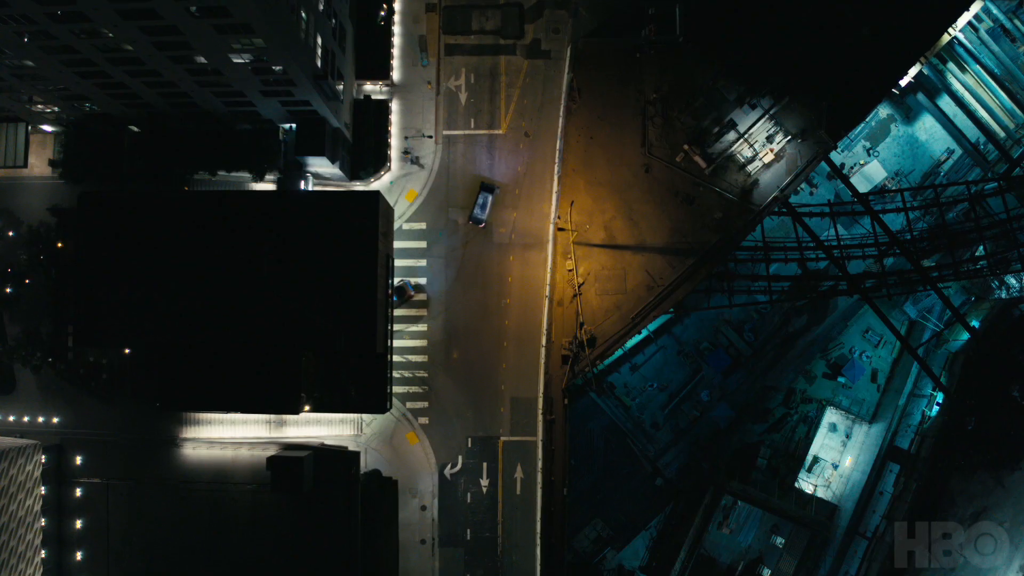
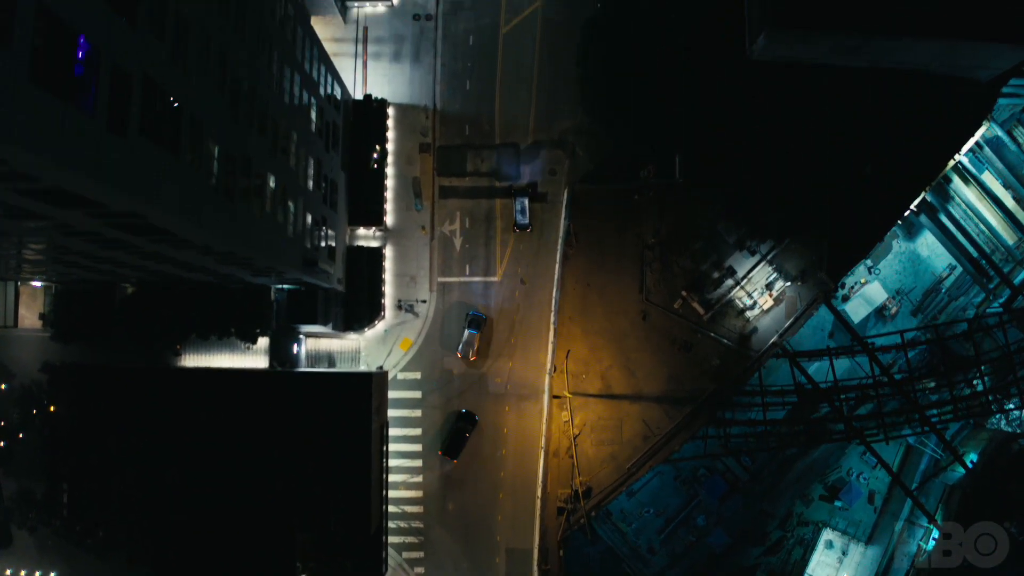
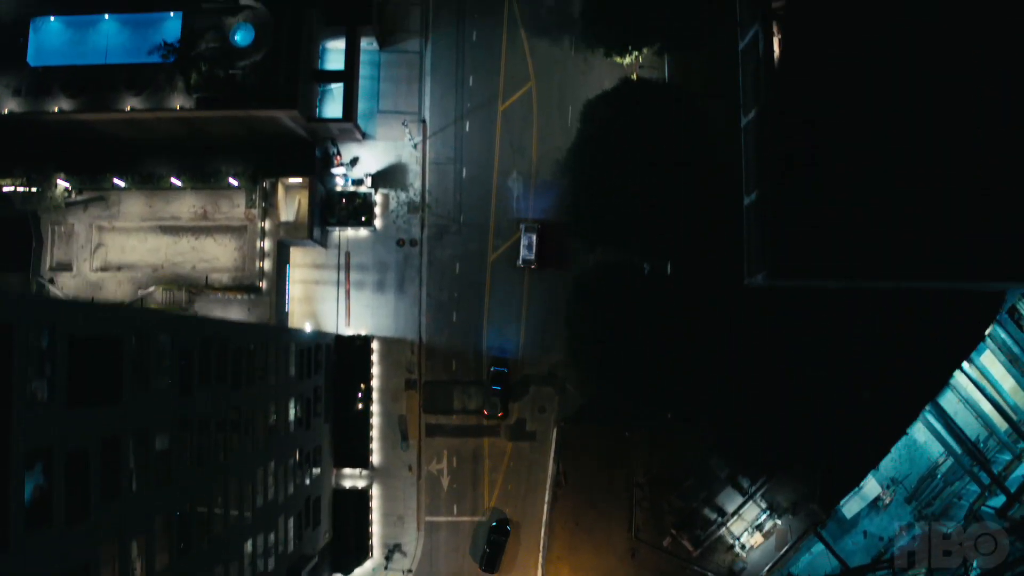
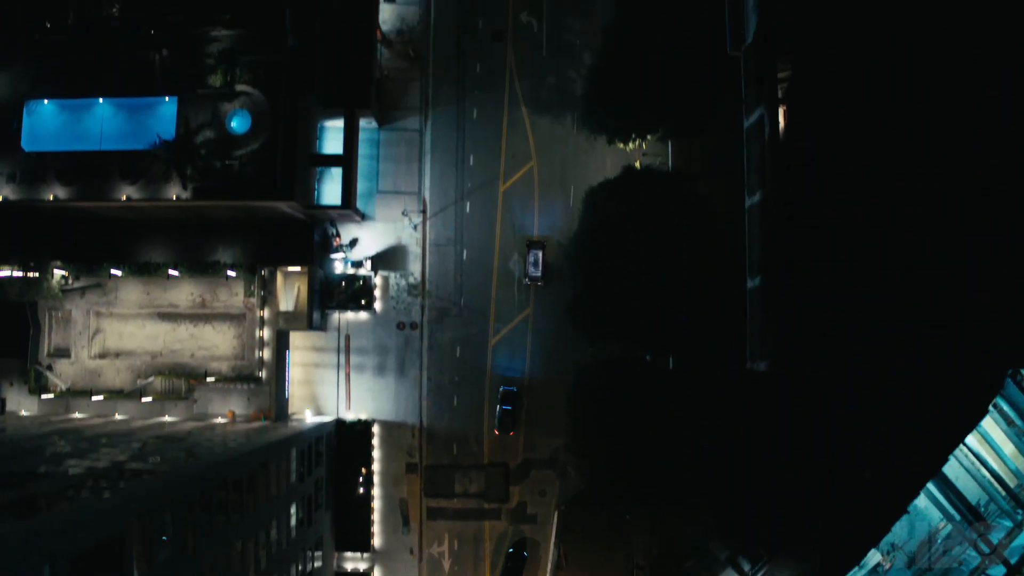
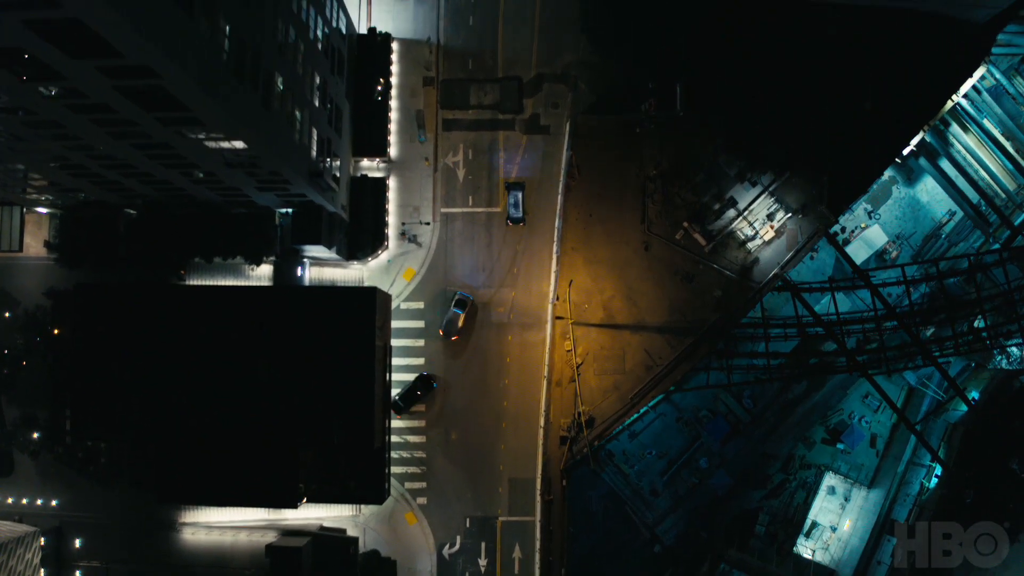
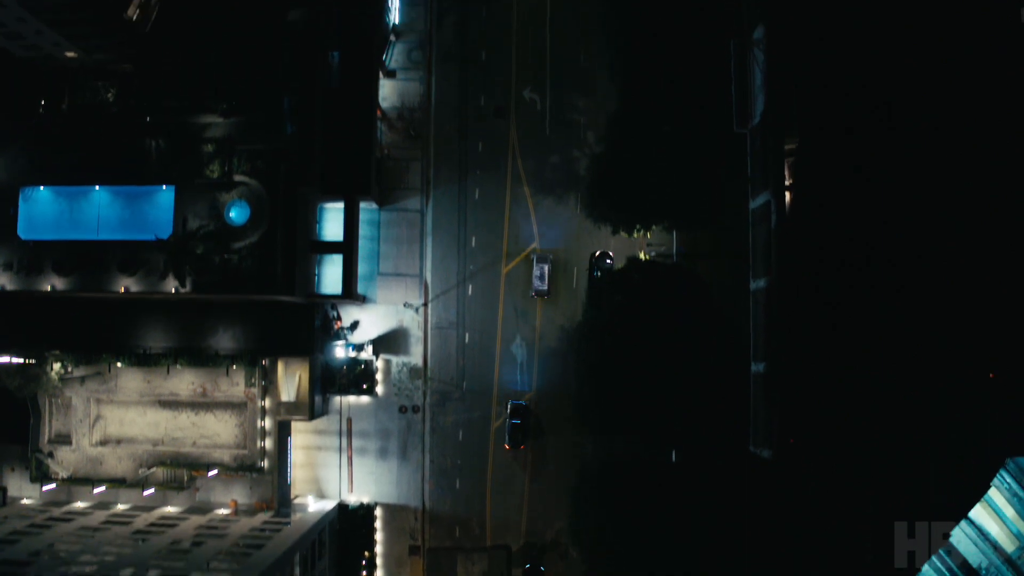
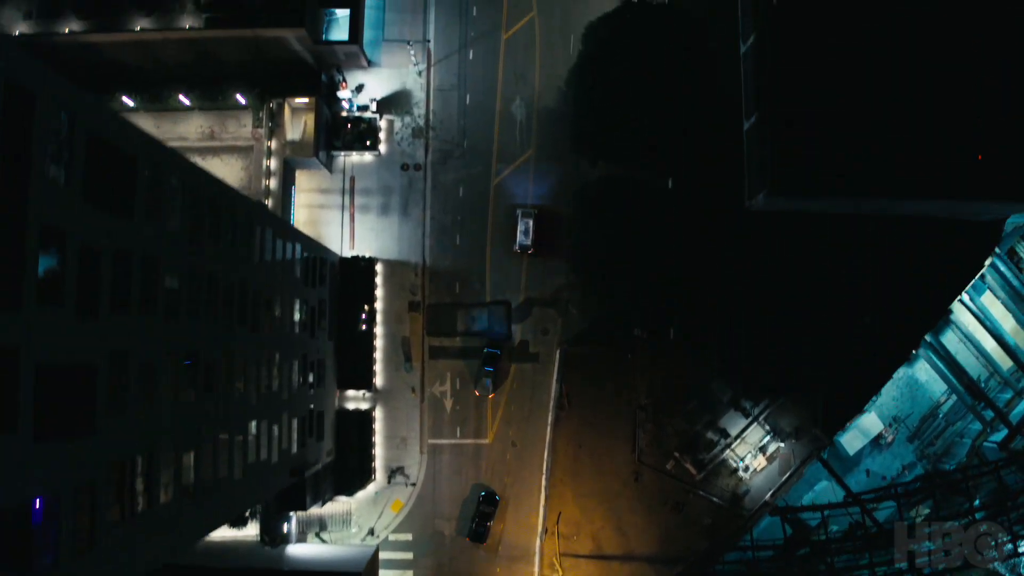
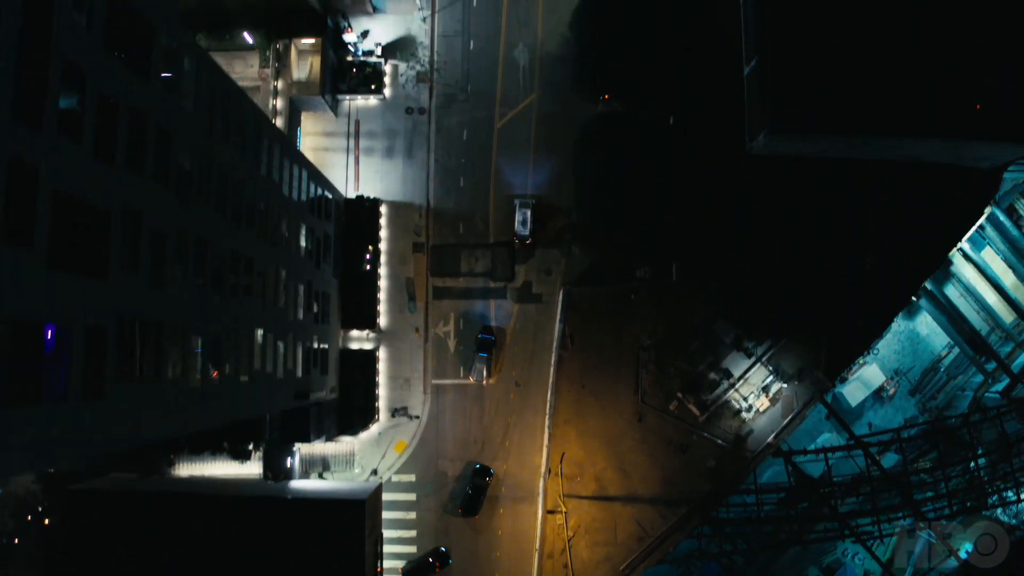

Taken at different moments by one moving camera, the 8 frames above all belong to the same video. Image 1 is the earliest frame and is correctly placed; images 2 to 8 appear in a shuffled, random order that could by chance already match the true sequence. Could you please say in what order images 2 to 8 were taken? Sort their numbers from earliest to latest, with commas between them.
5, 2, 8, 7, 3, 4, 6
